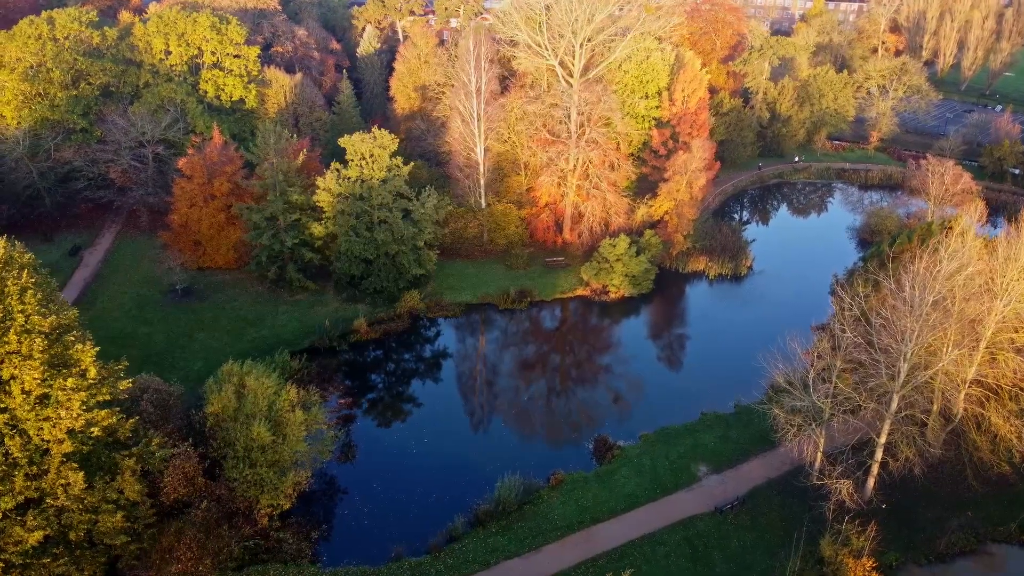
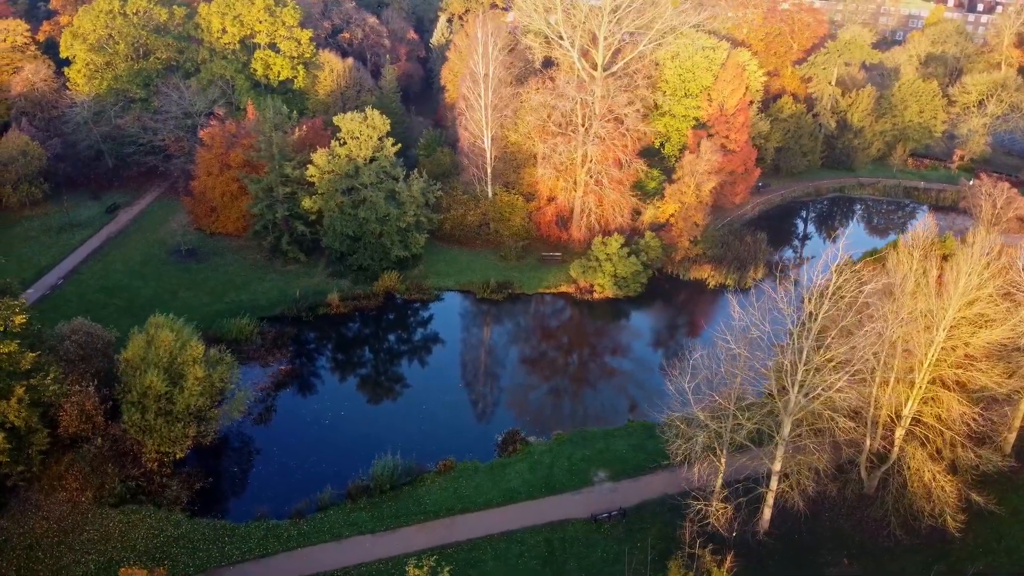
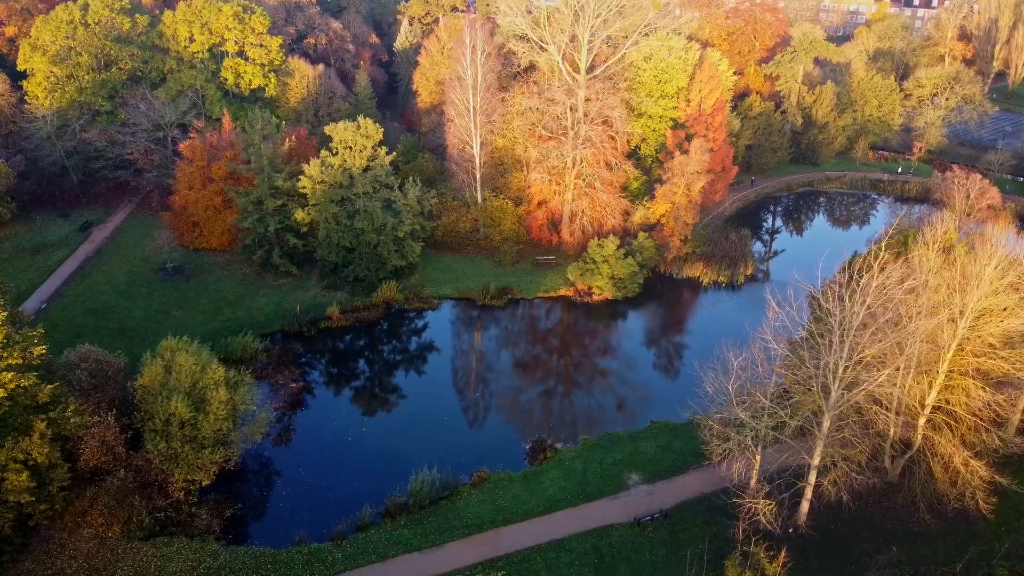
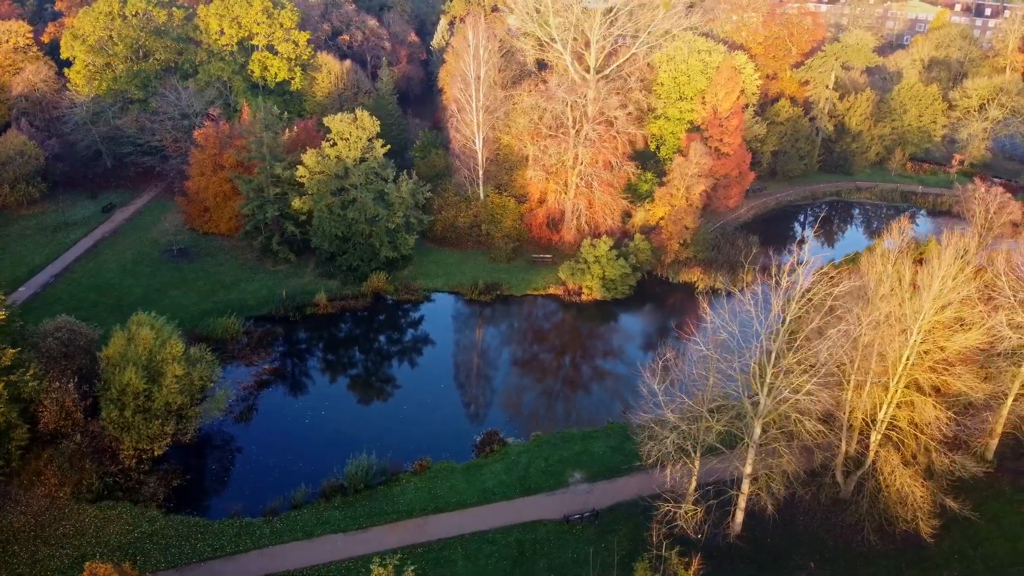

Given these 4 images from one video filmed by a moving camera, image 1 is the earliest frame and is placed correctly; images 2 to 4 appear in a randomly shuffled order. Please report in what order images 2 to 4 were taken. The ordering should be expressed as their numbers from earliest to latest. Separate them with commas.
3, 2, 4
